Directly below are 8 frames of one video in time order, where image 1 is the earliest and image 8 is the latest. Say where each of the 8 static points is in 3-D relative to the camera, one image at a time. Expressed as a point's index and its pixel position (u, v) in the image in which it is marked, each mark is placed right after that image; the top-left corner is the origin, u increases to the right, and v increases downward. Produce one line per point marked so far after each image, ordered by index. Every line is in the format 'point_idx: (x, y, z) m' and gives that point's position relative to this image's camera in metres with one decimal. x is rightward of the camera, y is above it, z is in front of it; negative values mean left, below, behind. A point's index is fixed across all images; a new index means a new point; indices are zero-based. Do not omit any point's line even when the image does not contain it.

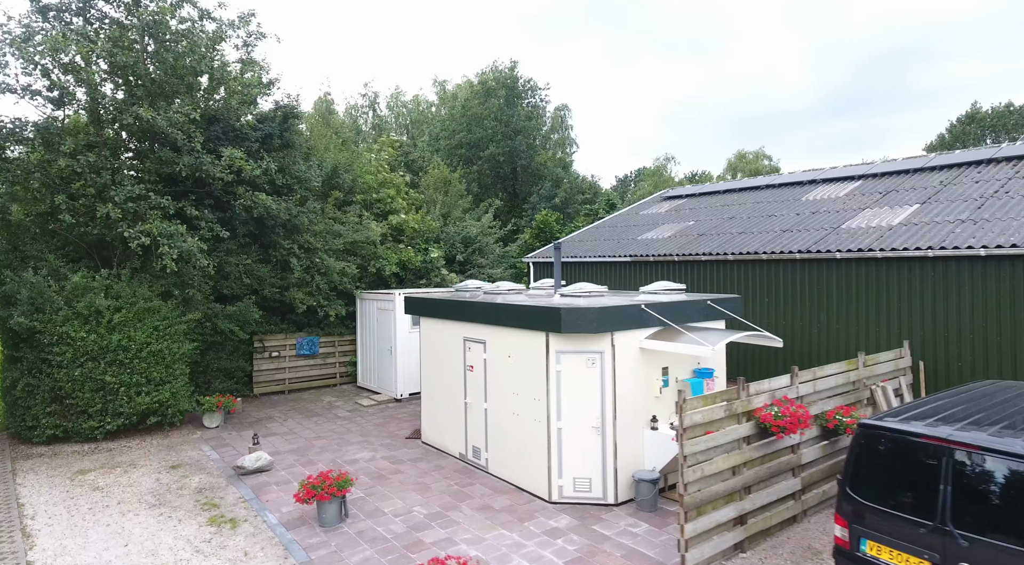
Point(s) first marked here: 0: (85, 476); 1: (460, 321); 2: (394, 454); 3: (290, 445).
0: (-5.7, -2.6, +8.7) m
1: (-0.7, -0.5, +8.7) m
2: (-1.7, -2.4, +9.2) m
3: (-3.4, -2.5, +9.9) m
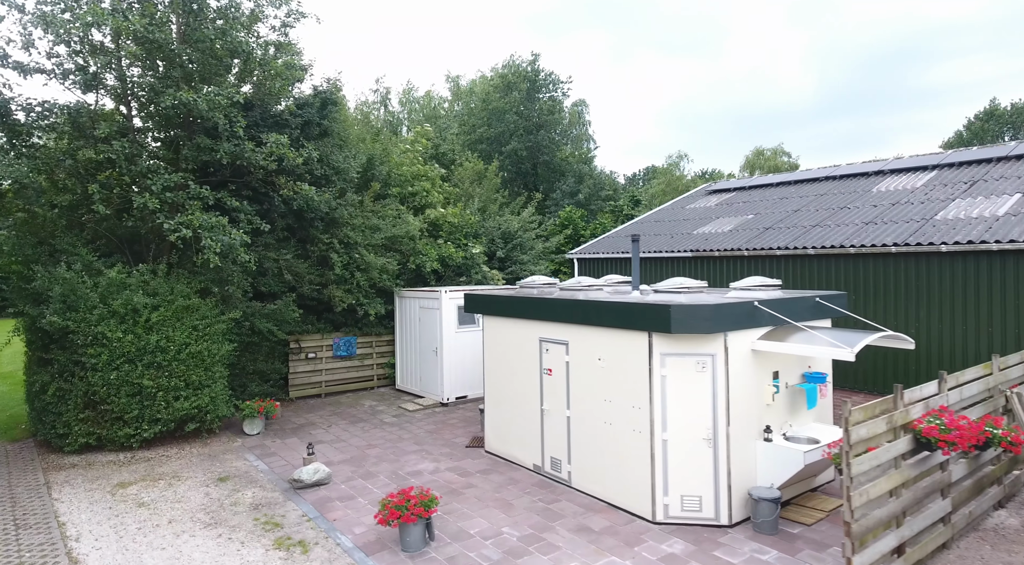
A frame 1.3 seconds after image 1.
0: (-4.7, -2.5, +7.9) m
1: (+0.2, -0.4, +7.9) m
2: (-0.7, -2.4, +8.5) m
3: (-2.4, -2.4, +9.2) m
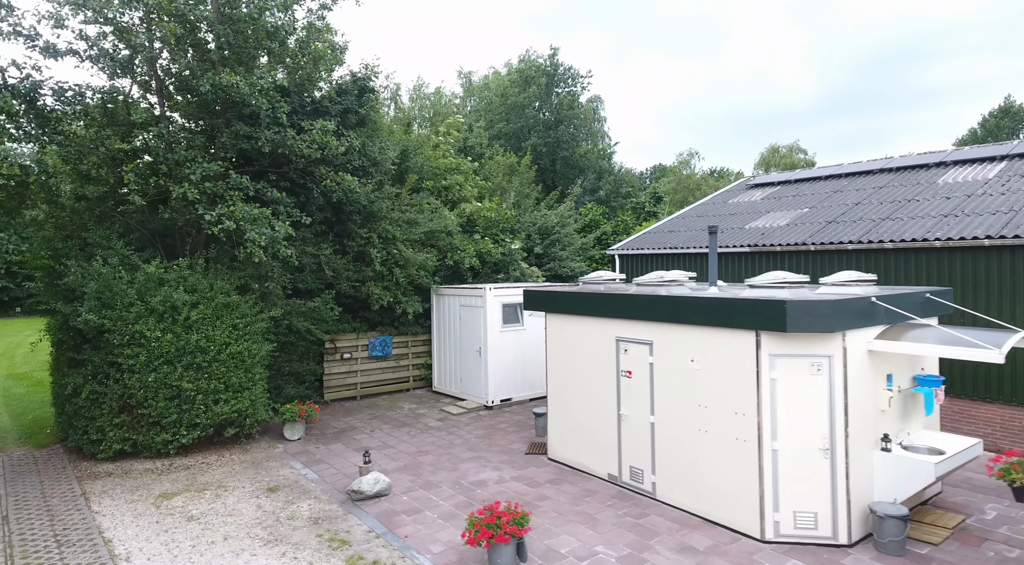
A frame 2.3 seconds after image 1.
0: (-3.8, -2.5, +7.4) m
1: (+1.1, -0.4, +7.3) m
2: (+0.2, -2.3, +7.9) m
3: (-1.5, -2.4, +8.6) m
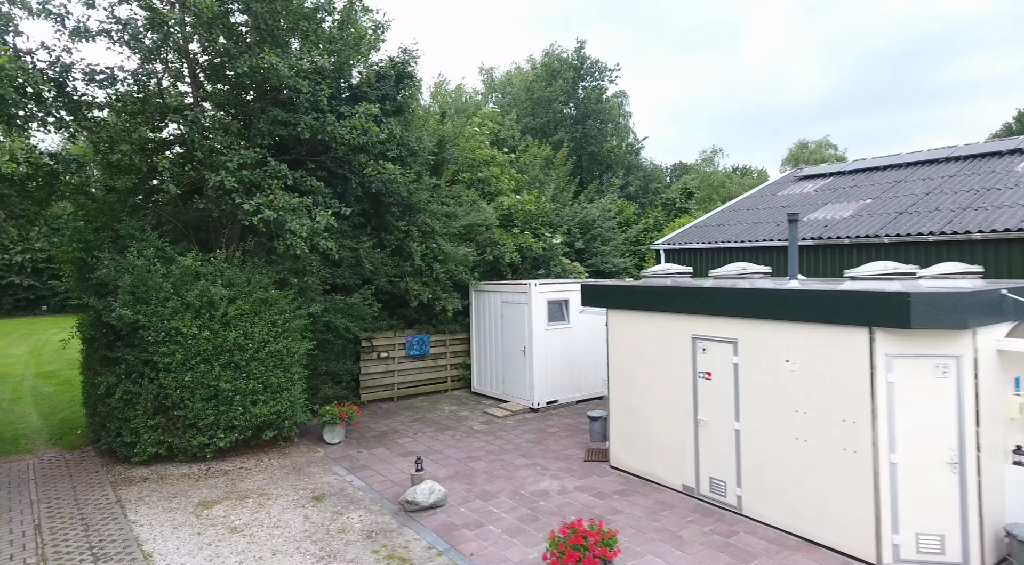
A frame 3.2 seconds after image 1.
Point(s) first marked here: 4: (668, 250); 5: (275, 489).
0: (-3.1, -2.4, +6.8) m
1: (+1.8, -0.3, +6.7) m
2: (+0.9, -2.2, +7.3) m
3: (-0.8, -2.3, +8.0) m
4: (+3.2, +0.7, +13.3) m
5: (-2.7, -2.4, +7.4) m
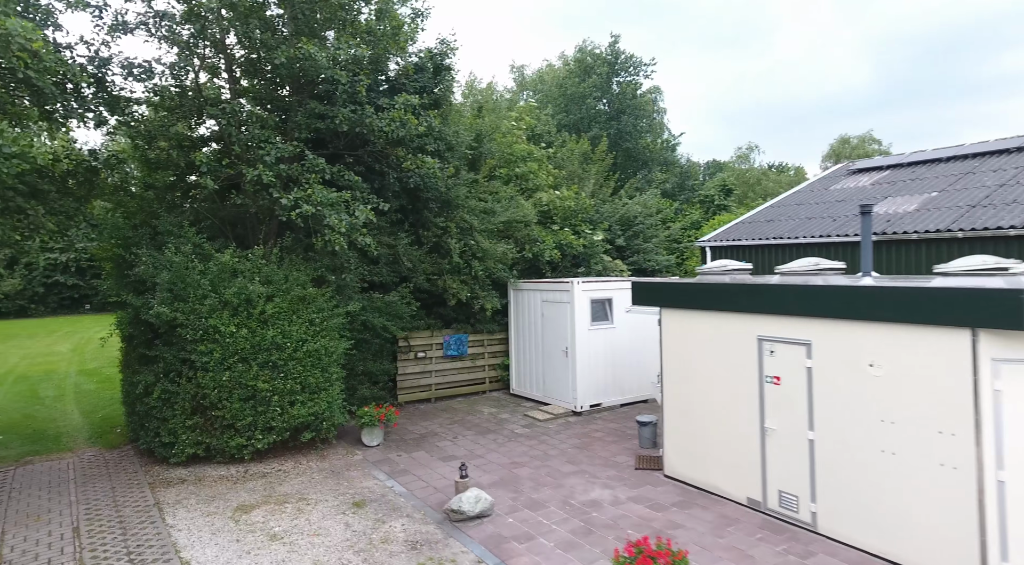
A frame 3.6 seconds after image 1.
0: (-2.6, -2.4, +6.6) m
1: (+2.3, -0.3, +6.2) m
2: (+1.4, -2.2, +6.8) m
3: (-0.3, -2.3, +7.6) m
4: (+4.0, +0.7, +12.7) m
5: (-2.2, -2.3, +7.2) m
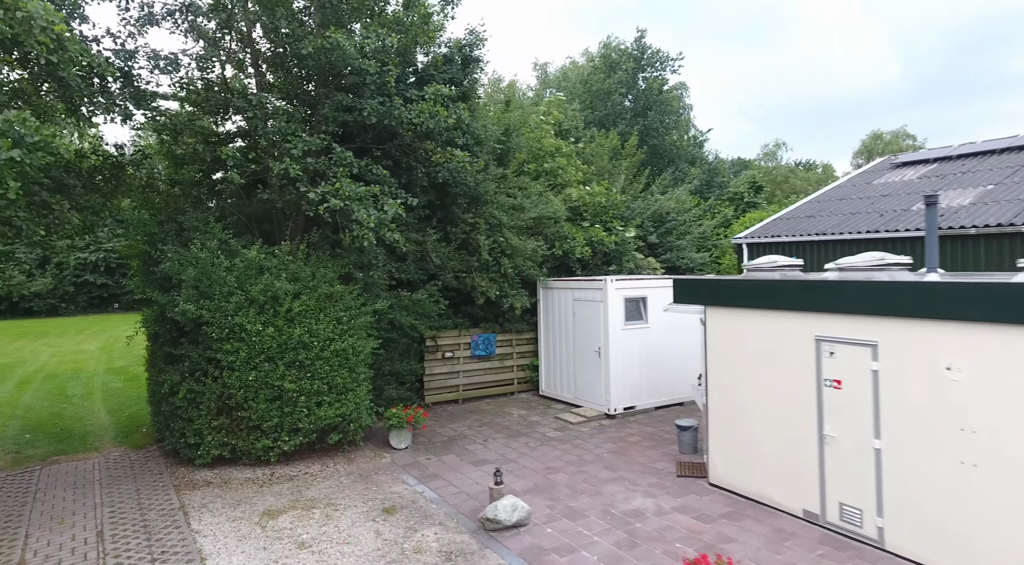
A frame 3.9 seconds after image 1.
0: (-2.3, -2.3, +6.3) m
1: (+2.6, -0.3, +5.8) m
2: (+1.7, -2.2, +6.4) m
3: (+0.1, -2.2, +7.3) m
4: (+4.5, +0.7, +12.2) m
5: (-1.8, -2.3, +6.9) m
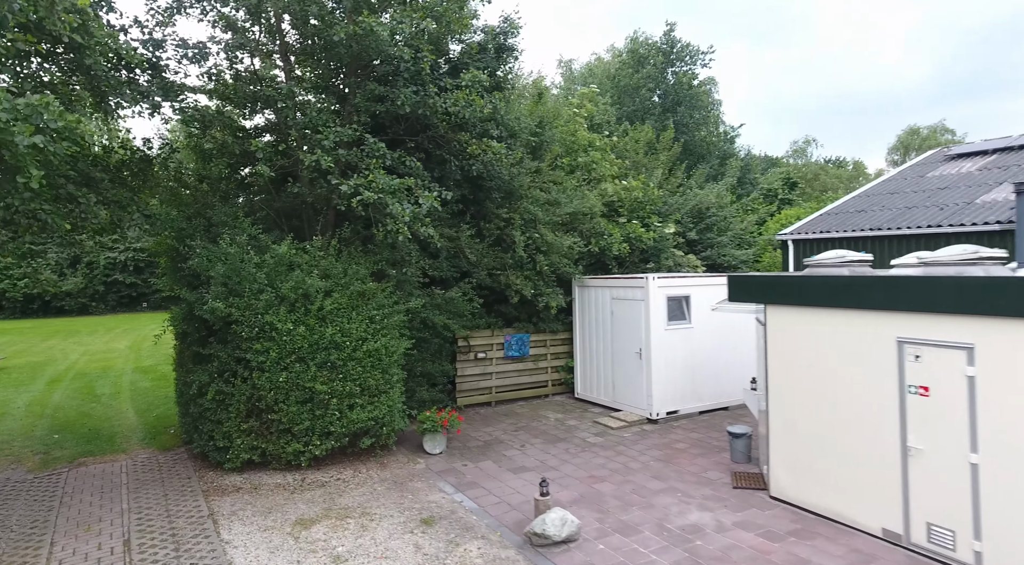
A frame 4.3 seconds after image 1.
0: (-1.8, -2.3, +6.0) m
1: (+3.0, -0.2, +5.3) m
2: (+2.2, -2.2, +5.9) m
3: (+0.6, -2.2, +6.9) m
4: (+5.1, +0.8, +11.7) m
5: (-1.4, -2.3, +6.5) m
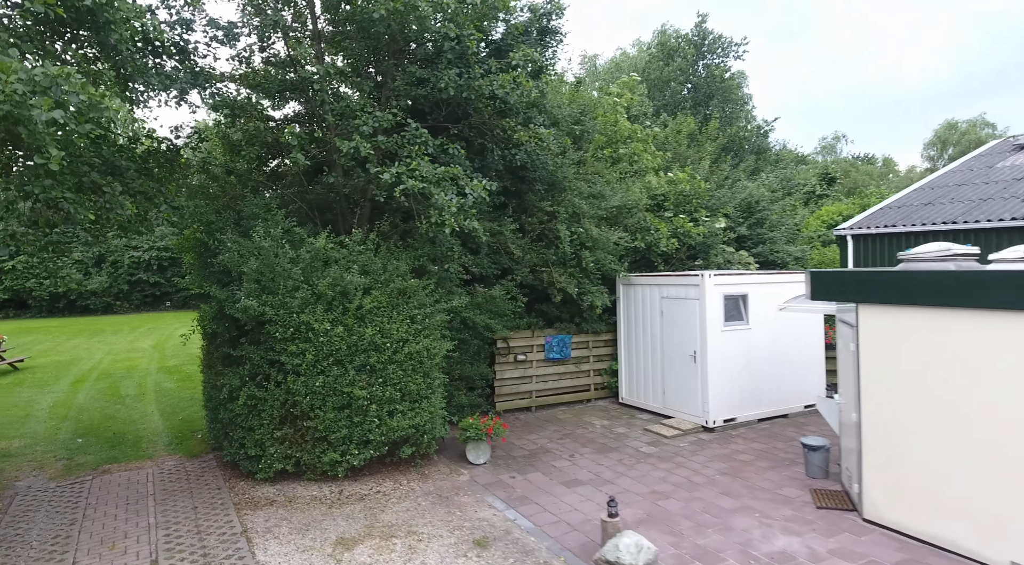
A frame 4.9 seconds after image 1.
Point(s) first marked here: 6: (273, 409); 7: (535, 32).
0: (-1.3, -2.3, +5.4) m
1: (+3.6, -0.2, +4.6) m
2: (+2.7, -2.1, +5.3) m
3: (+1.1, -2.2, +6.2) m
4: (+5.8, +0.8, +10.9) m
5: (-0.8, -2.2, +5.9) m
6: (-2.5, -1.3, +6.7) m
7: (+0.3, +3.7, +9.7) m
